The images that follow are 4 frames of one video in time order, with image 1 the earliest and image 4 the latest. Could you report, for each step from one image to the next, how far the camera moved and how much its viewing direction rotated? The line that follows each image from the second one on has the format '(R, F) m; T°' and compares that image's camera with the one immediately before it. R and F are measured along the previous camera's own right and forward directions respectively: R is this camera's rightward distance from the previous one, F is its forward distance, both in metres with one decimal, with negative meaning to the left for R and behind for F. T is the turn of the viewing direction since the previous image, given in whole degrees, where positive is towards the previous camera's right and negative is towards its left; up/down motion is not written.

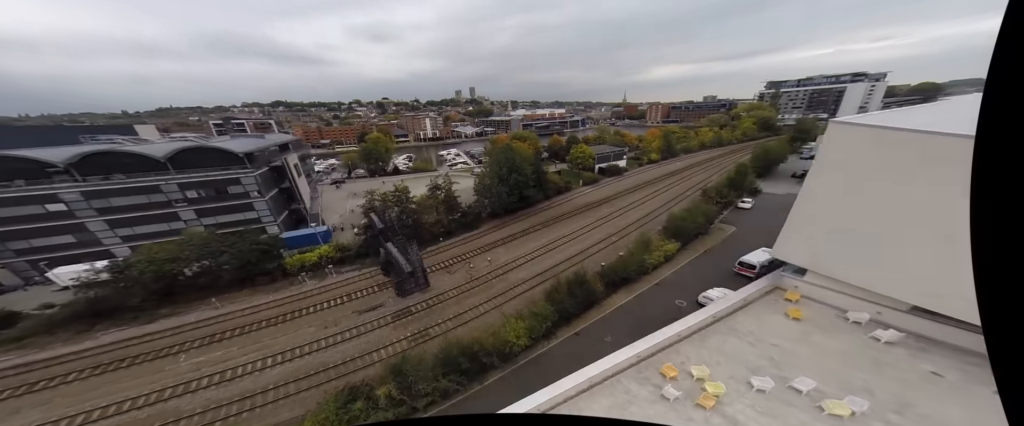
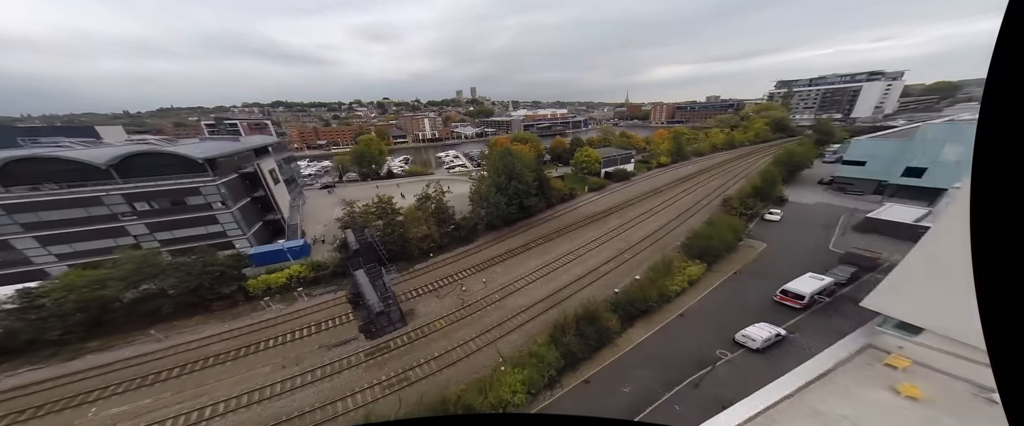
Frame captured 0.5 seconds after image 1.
(+0.1, +1.4) m; 0°
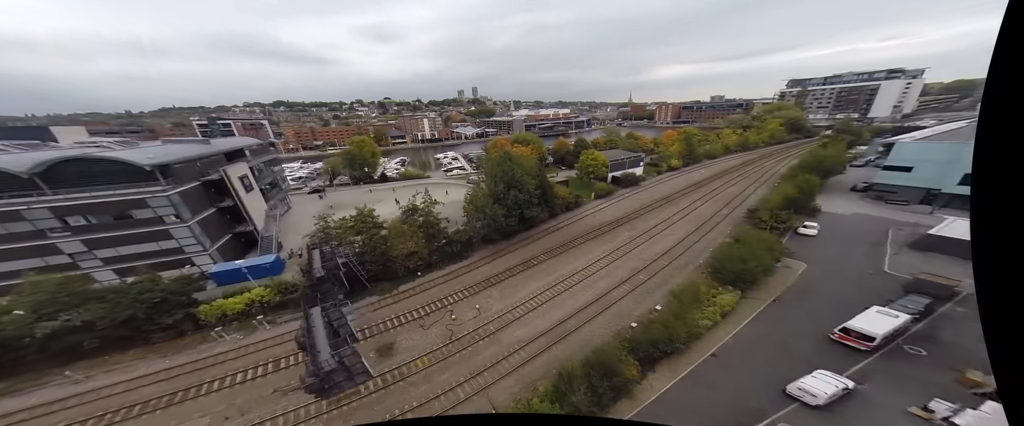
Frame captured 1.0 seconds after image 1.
(+0.1, +1.4) m; 0°
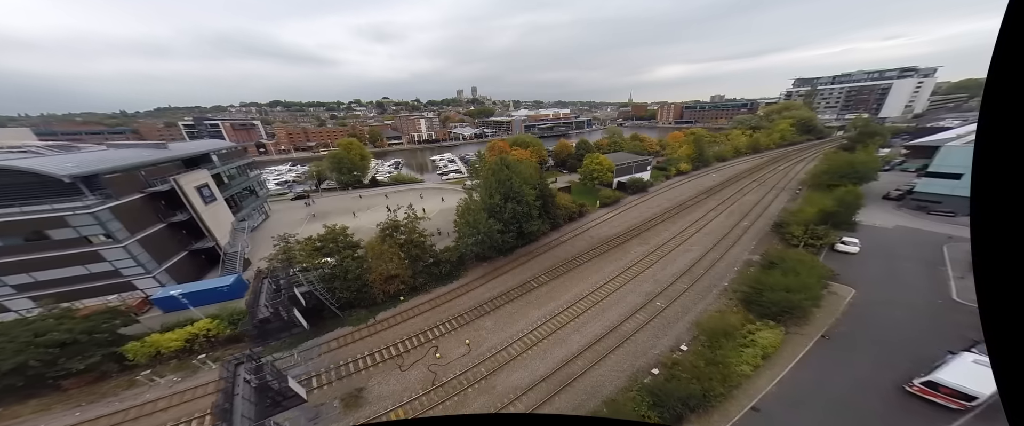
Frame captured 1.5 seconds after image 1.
(+0.1, +1.3) m; 0°
